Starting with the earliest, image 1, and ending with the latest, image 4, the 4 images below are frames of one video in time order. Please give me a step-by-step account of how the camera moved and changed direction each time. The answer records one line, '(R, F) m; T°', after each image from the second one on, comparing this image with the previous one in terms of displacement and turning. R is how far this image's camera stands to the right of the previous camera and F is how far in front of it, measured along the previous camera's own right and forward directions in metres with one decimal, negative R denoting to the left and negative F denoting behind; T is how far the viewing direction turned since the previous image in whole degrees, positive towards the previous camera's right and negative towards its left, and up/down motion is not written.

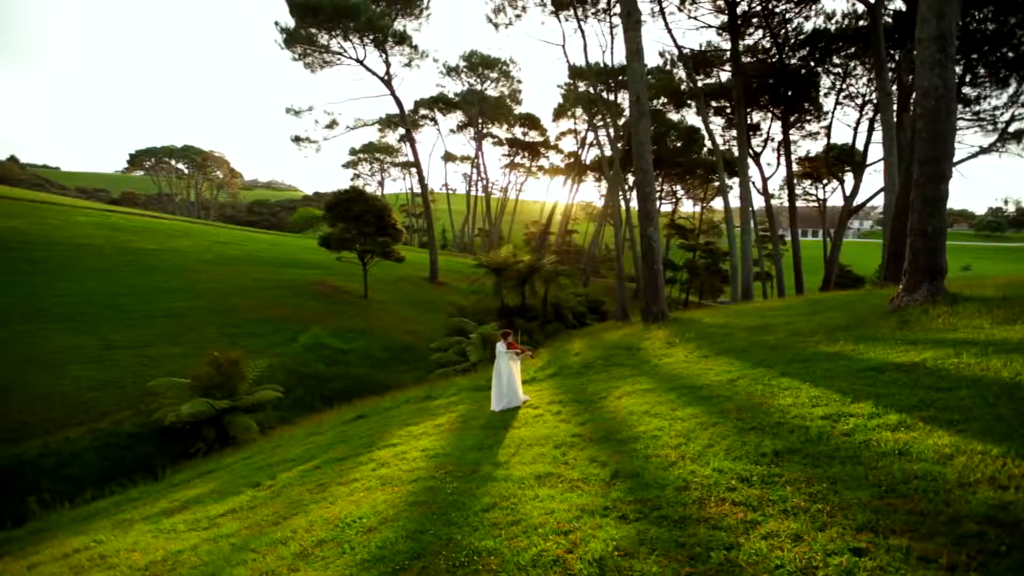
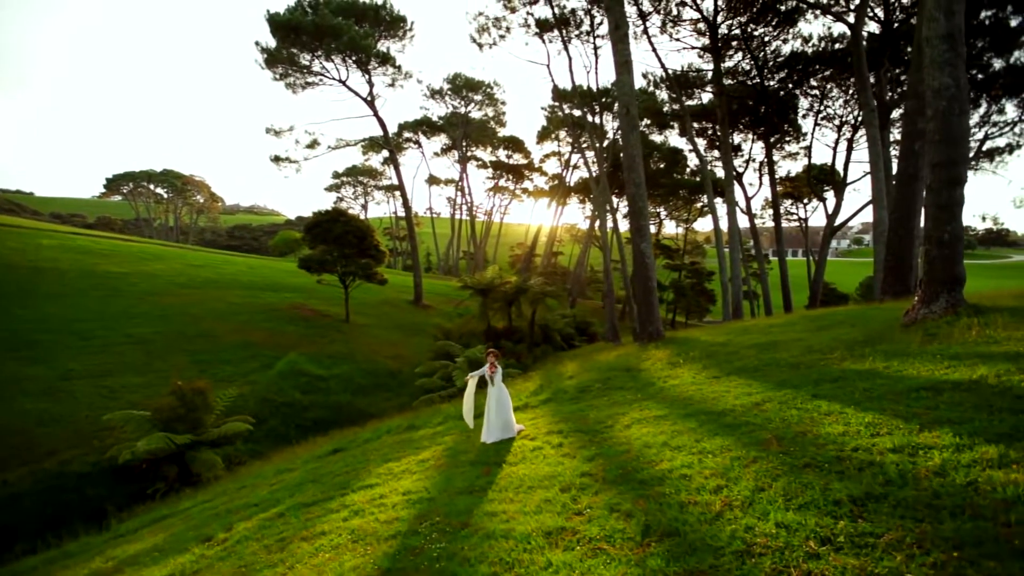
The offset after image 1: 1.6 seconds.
(-0.1, +1.0) m; +2°
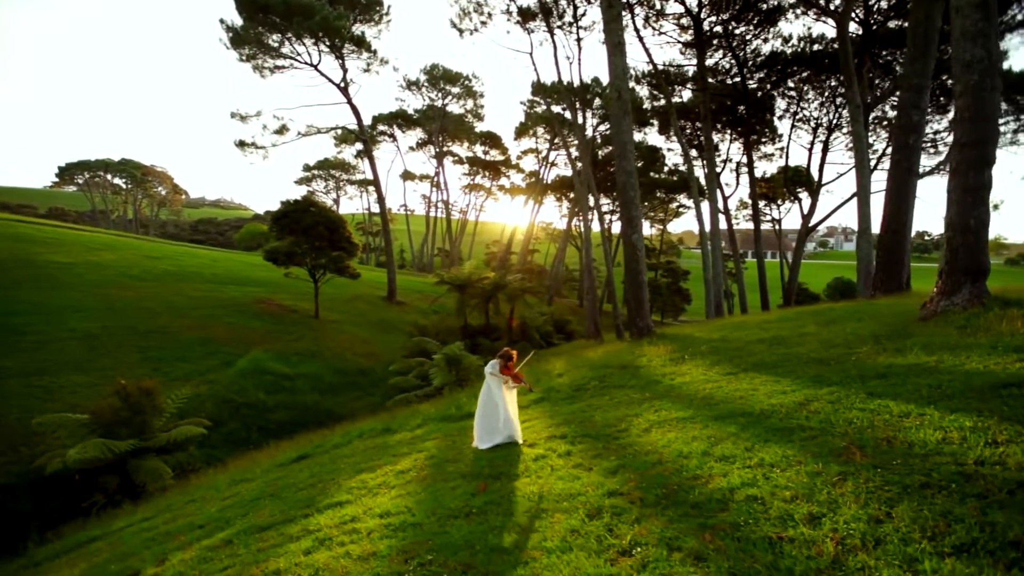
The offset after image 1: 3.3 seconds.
(-0.3, +1.2) m; +3°
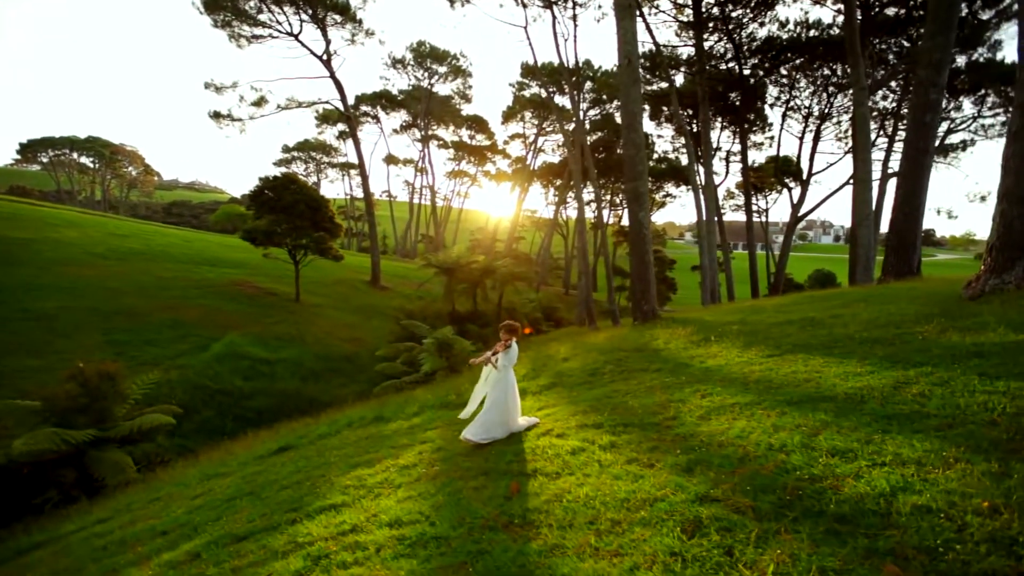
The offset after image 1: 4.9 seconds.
(-0.5, +1.2) m; +2°
